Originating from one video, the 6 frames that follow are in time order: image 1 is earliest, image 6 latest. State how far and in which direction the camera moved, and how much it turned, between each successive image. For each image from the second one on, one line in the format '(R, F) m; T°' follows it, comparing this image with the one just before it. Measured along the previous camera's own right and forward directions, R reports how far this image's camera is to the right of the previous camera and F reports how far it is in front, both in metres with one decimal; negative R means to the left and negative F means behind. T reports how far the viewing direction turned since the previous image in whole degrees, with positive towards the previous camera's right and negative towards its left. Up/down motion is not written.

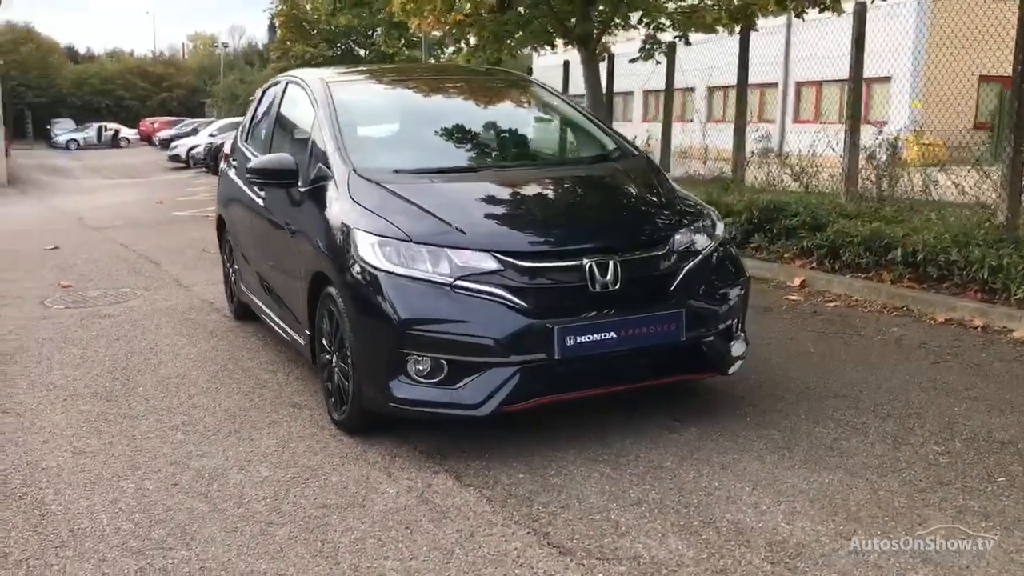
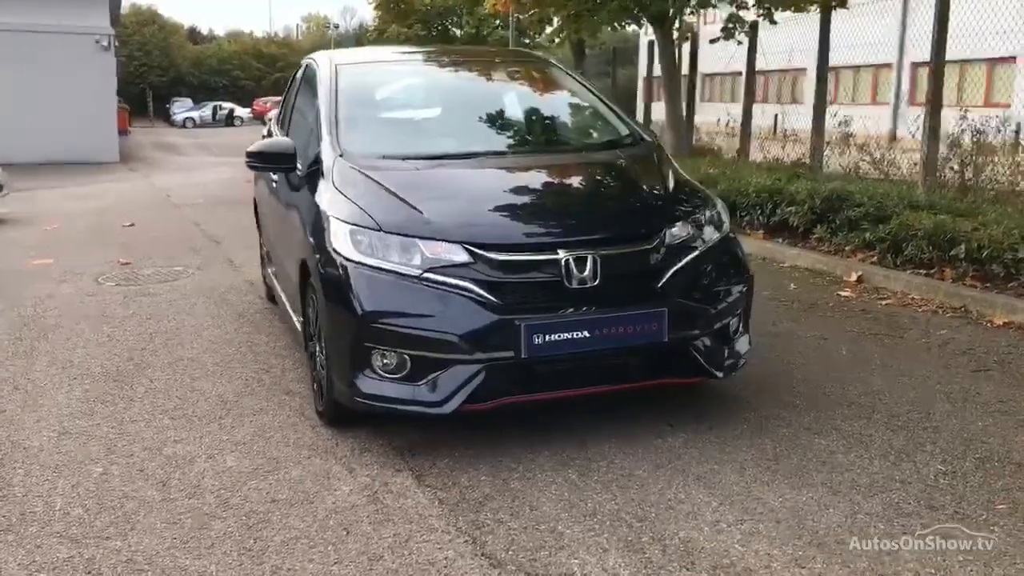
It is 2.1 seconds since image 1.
(+0.5, +0.2) m; -6°
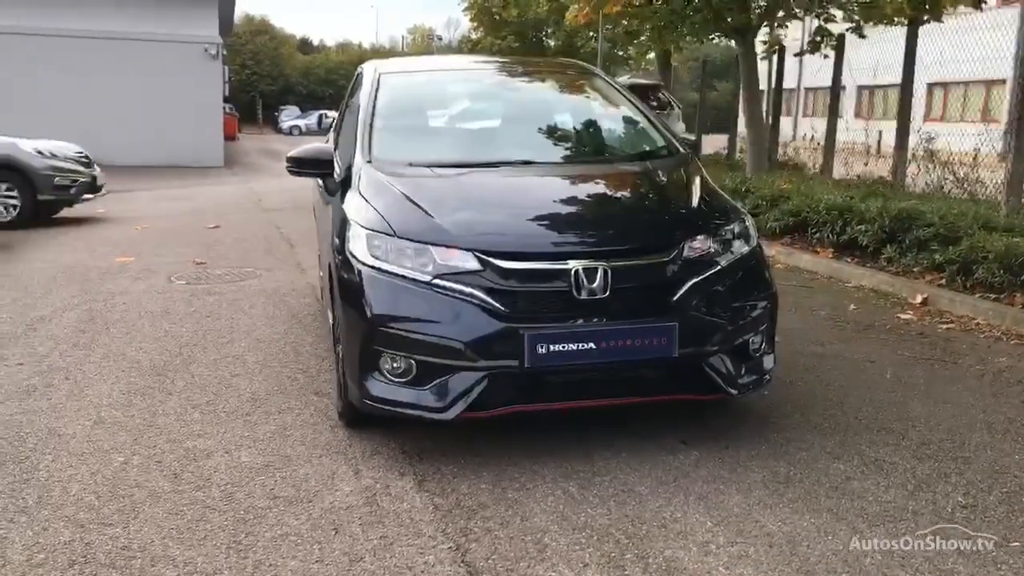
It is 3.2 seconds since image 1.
(+0.3, 0.0) m; -6°
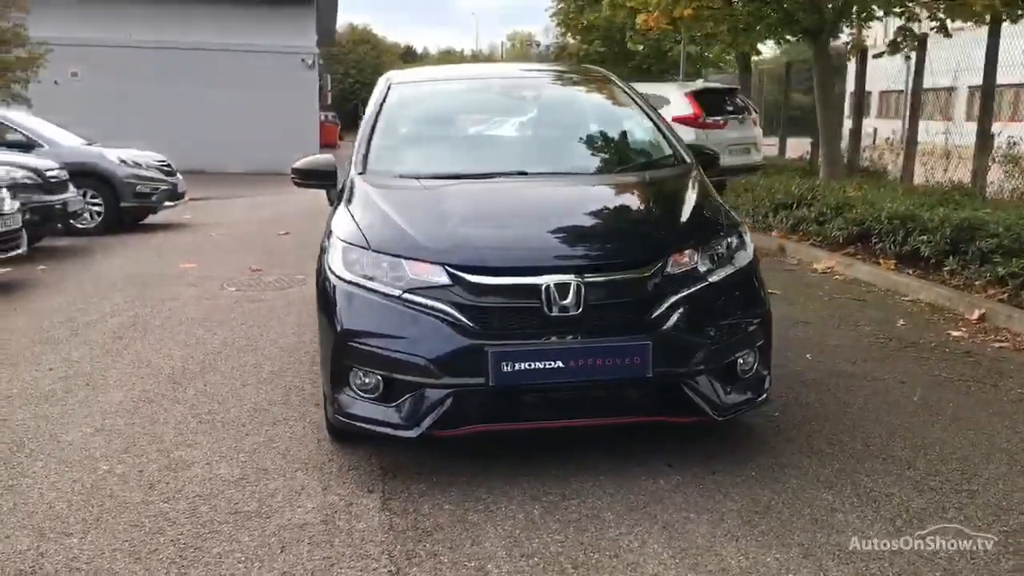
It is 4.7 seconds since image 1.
(+0.5, +0.1) m; -6°
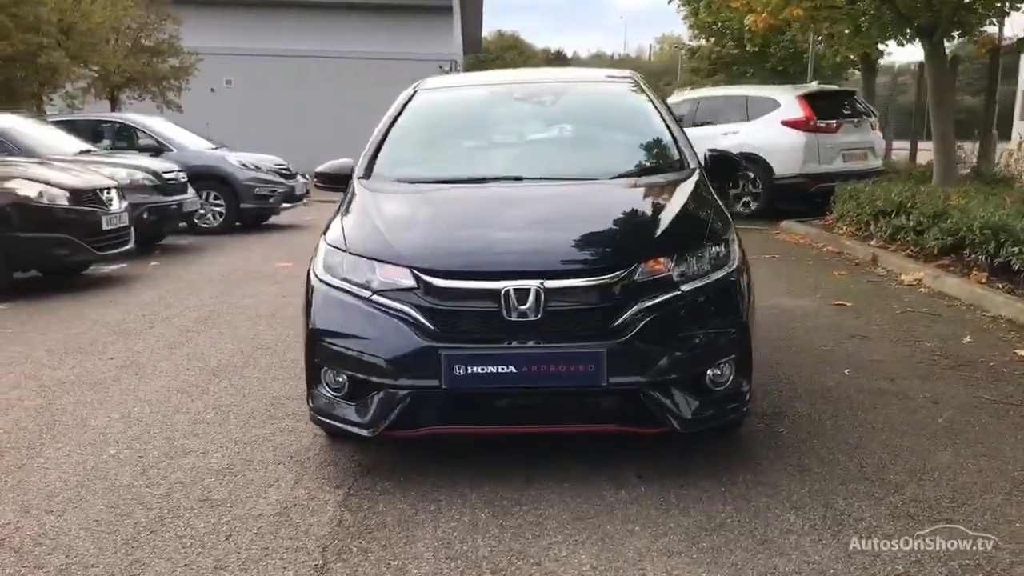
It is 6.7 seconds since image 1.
(+0.7, 0.0) m; -9°
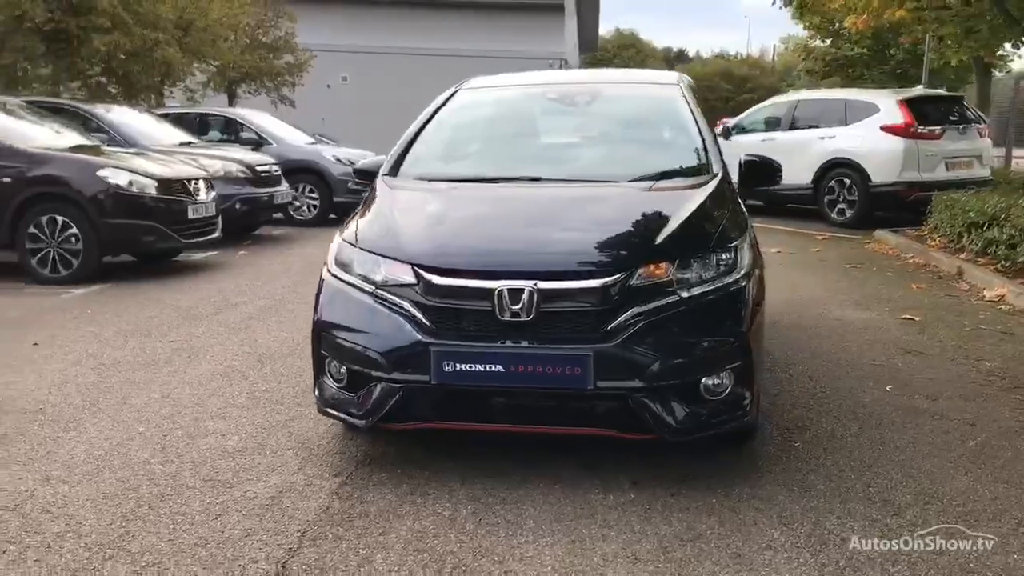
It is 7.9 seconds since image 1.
(+0.4, 0.0) m; -7°
